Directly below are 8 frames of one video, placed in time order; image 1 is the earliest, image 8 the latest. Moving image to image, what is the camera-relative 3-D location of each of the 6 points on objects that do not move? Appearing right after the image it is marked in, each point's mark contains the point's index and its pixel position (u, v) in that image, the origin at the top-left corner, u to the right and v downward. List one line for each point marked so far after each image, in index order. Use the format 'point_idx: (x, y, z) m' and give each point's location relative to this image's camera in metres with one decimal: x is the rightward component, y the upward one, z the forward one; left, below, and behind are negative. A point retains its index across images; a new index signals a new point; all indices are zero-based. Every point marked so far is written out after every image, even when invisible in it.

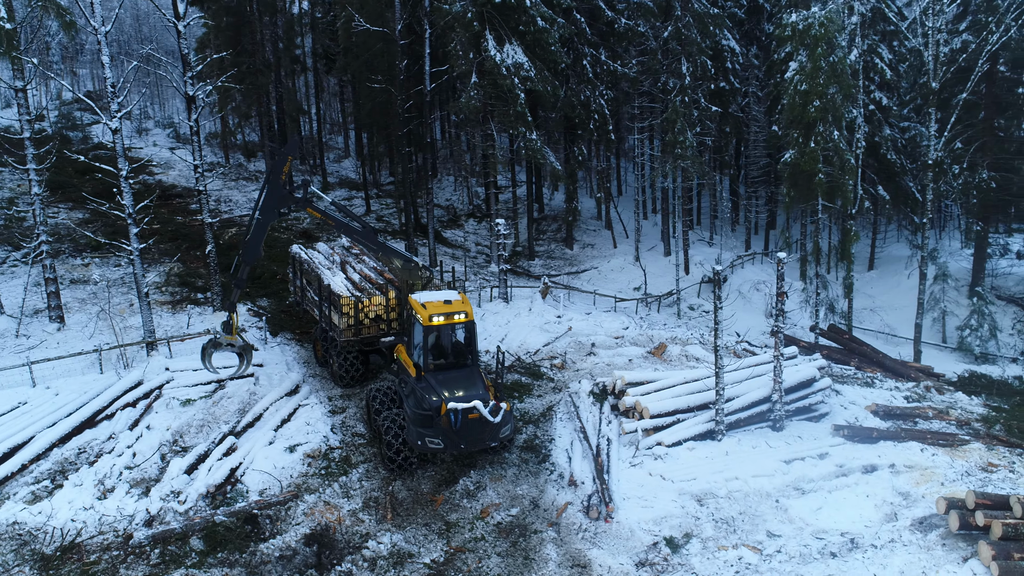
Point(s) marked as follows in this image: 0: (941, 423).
0: (+8.1, -2.5, +10.3) m
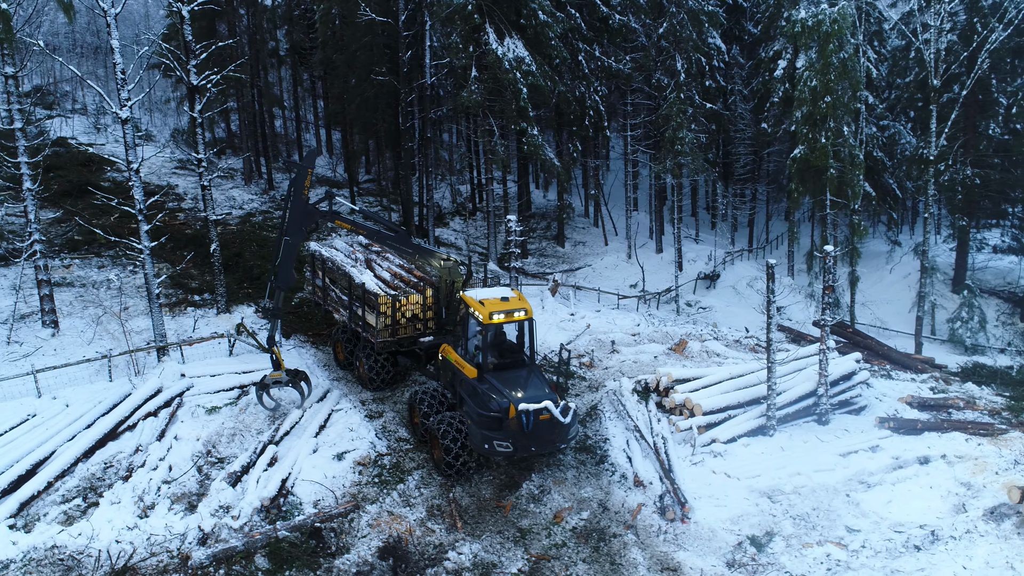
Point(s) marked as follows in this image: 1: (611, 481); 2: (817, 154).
0: (+8.7, -2.4, +10.5) m
1: (+1.3, -2.5, +7.3) m
2: (+9.2, +4.4, +17.1) m
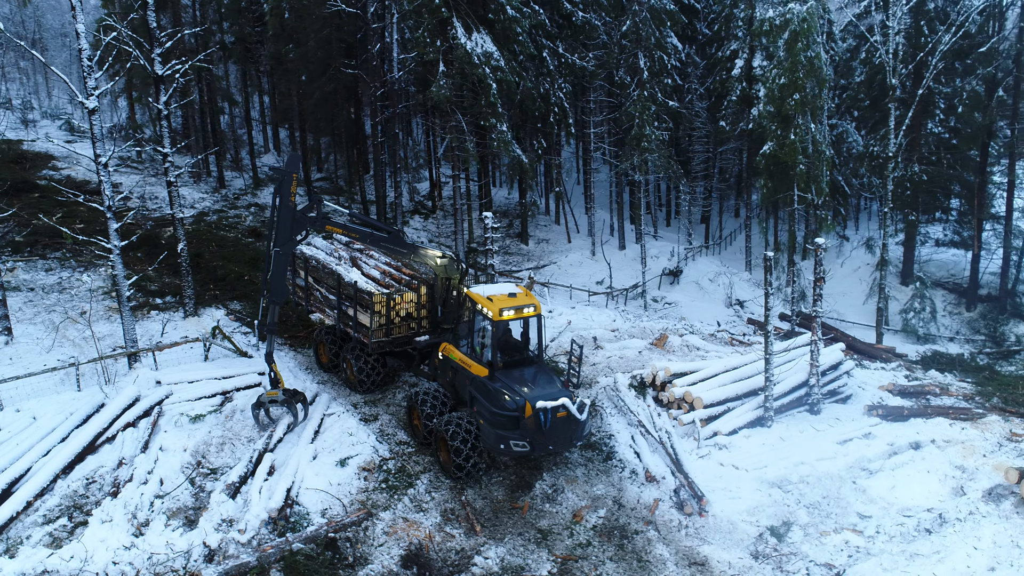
0: (+8.6, -2.2, +11.0) m
1: (+1.4, -2.5, +7.2) m
2: (+8.5, +4.6, +17.5) m
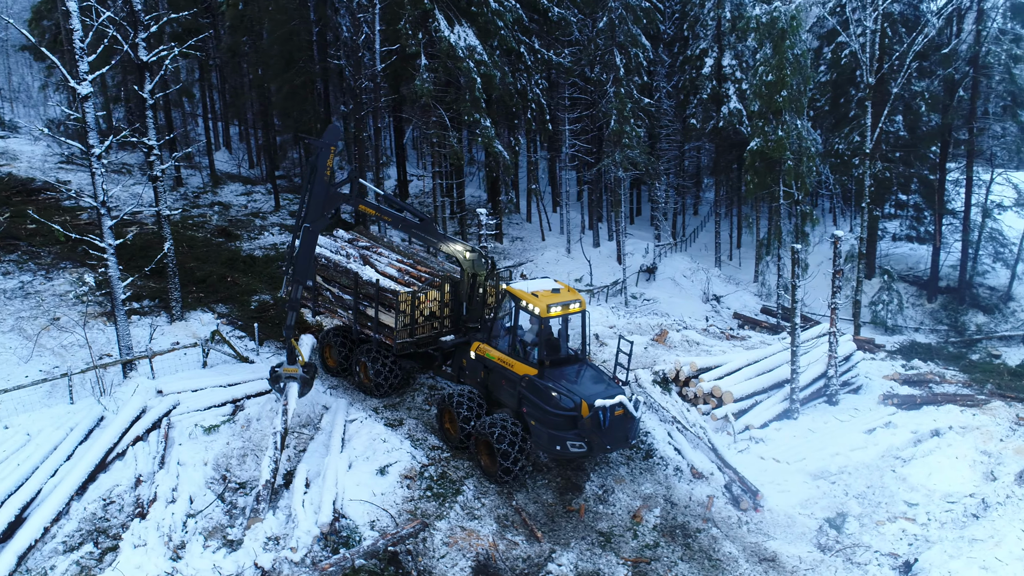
0: (+8.9, -2.0, +11.3) m
1: (+2.0, -2.4, +7.1) m
2: (+8.2, +4.7, +17.9) m
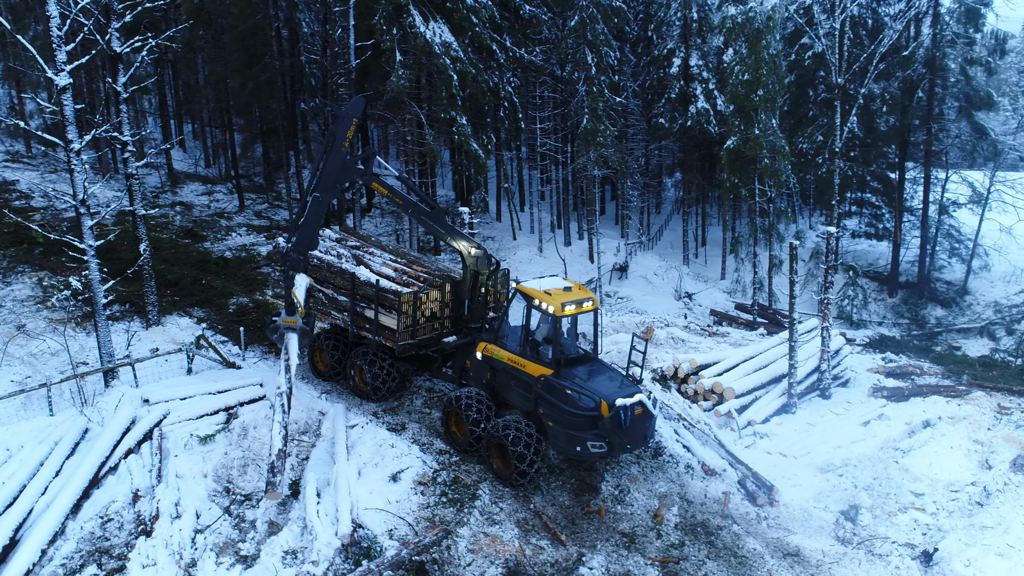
0: (+8.8, -1.9, +11.7) m
1: (+2.1, -2.4, +7.1) m
2: (+7.6, +4.8, +18.2) m
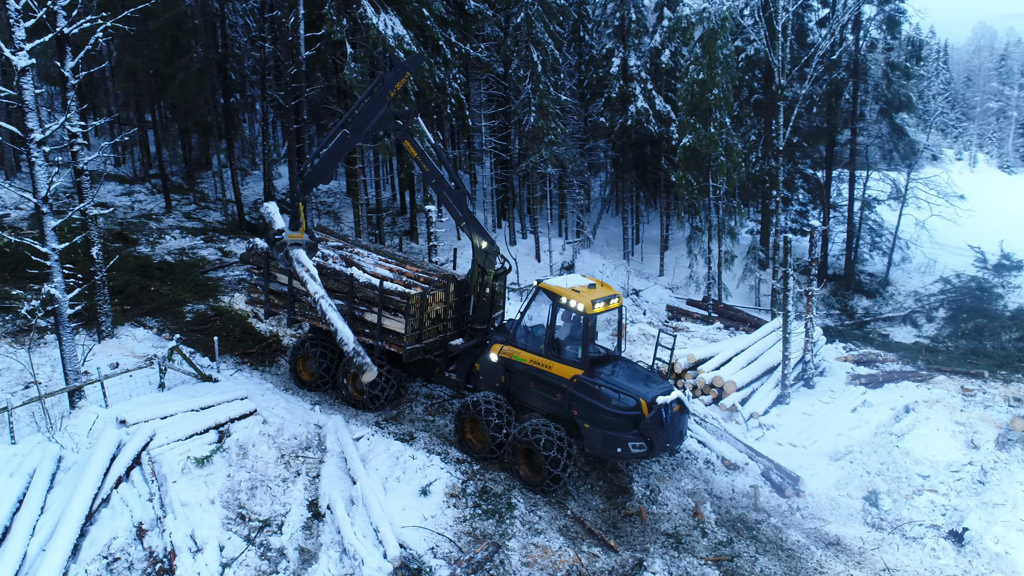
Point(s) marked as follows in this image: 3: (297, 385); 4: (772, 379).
0: (+8.5, -1.7, +12.5) m
1: (+2.4, -2.3, +7.1) m
2: (+6.5, +5.0, +18.8) m
3: (-3.6, -1.6, +9.5) m
4: (+4.8, -1.7, +10.2) m
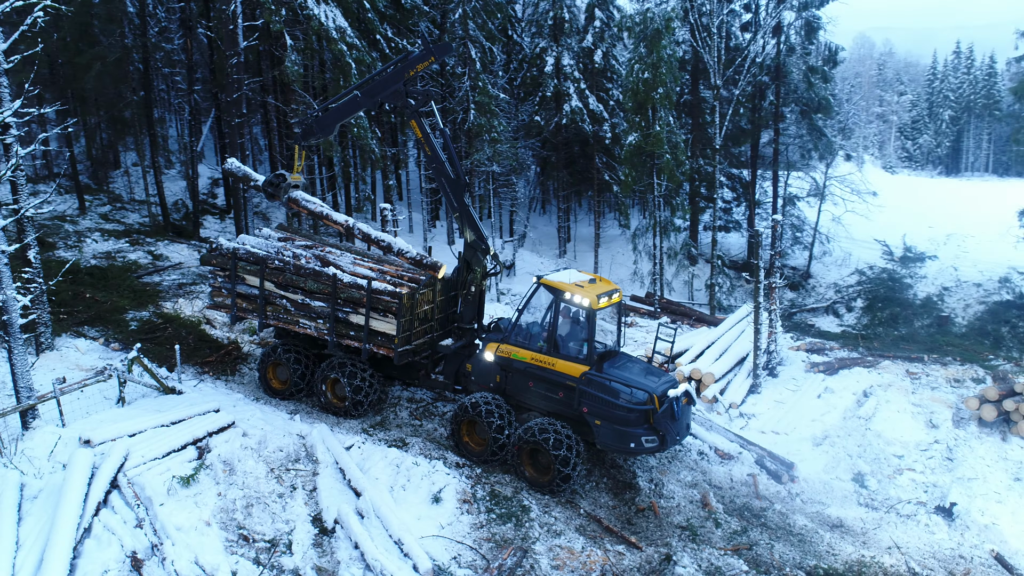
0: (+7.8, -1.6, +13.3) m
1: (+2.5, -2.2, +7.3) m
2: (+5.1, +5.1, +19.3) m
3: (-3.8, -1.7, +8.9) m
4: (+4.4, -1.6, +10.6) m
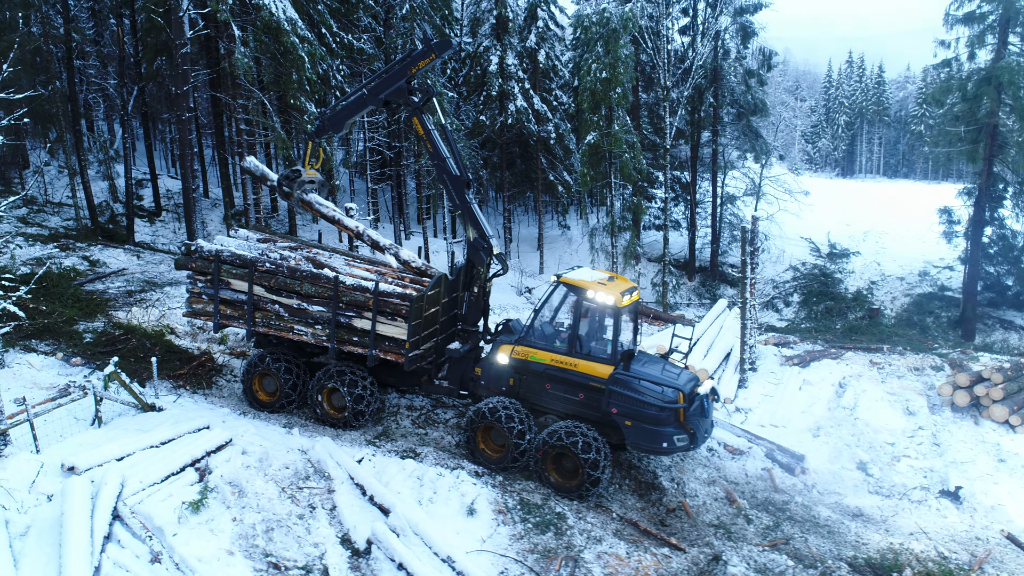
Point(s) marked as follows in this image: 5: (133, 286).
0: (+7.4, -1.5, +13.9) m
1: (+2.7, -2.2, +7.4) m
2: (+3.9, +5.2, +19.6) m
3: (-3.8, -1.8, +8.4) m
4: (+4.3, -1.5, +10.9) m
5: (-10.4, +0.1, +15.4) m
